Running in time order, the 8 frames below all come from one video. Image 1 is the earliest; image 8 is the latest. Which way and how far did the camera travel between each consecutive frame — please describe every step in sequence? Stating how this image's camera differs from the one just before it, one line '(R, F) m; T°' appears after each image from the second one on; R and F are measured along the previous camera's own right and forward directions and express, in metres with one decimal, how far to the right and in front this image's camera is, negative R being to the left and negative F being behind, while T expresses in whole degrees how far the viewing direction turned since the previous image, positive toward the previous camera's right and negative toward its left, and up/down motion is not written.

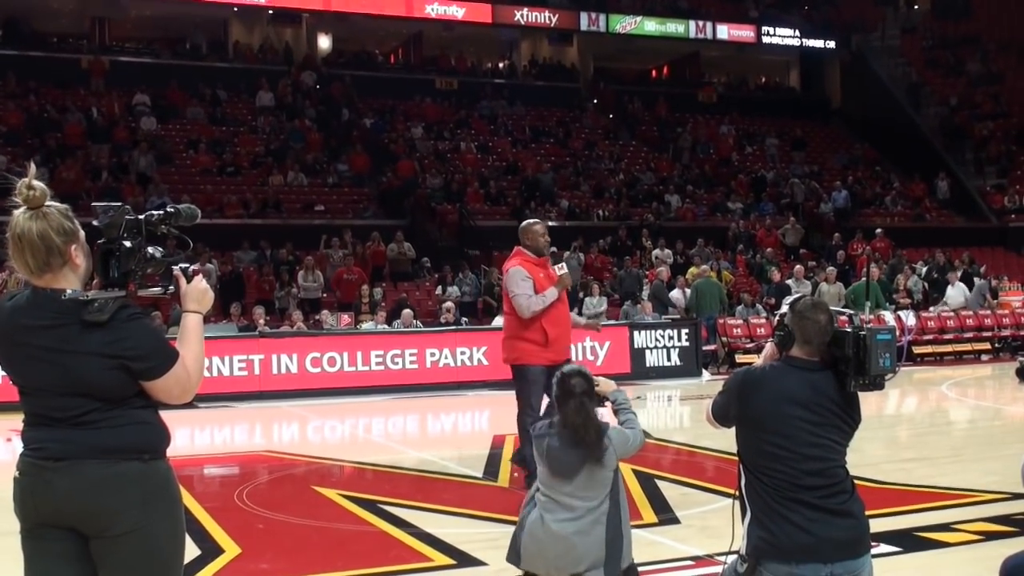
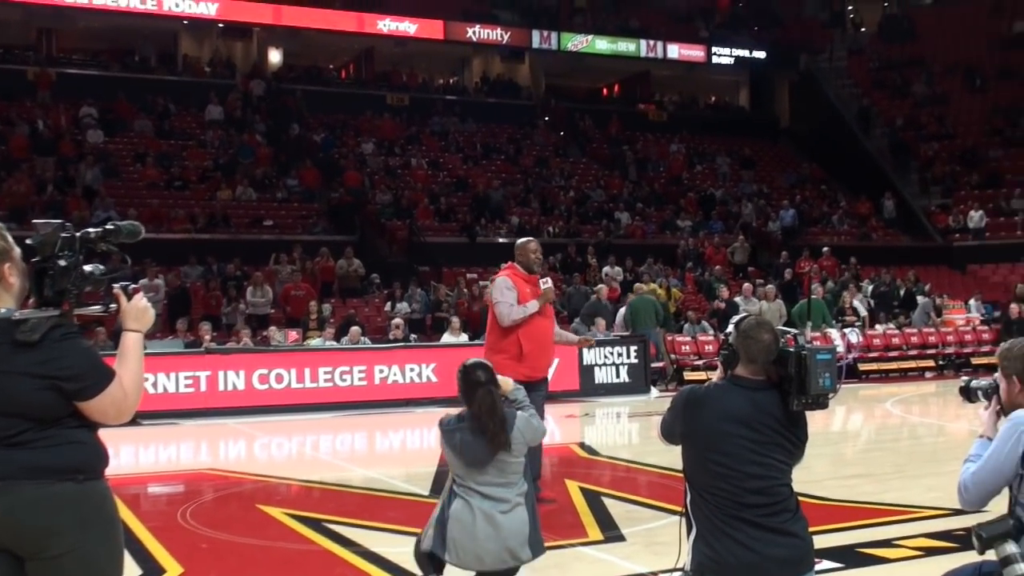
(+0.1, 0.0) m; +2°
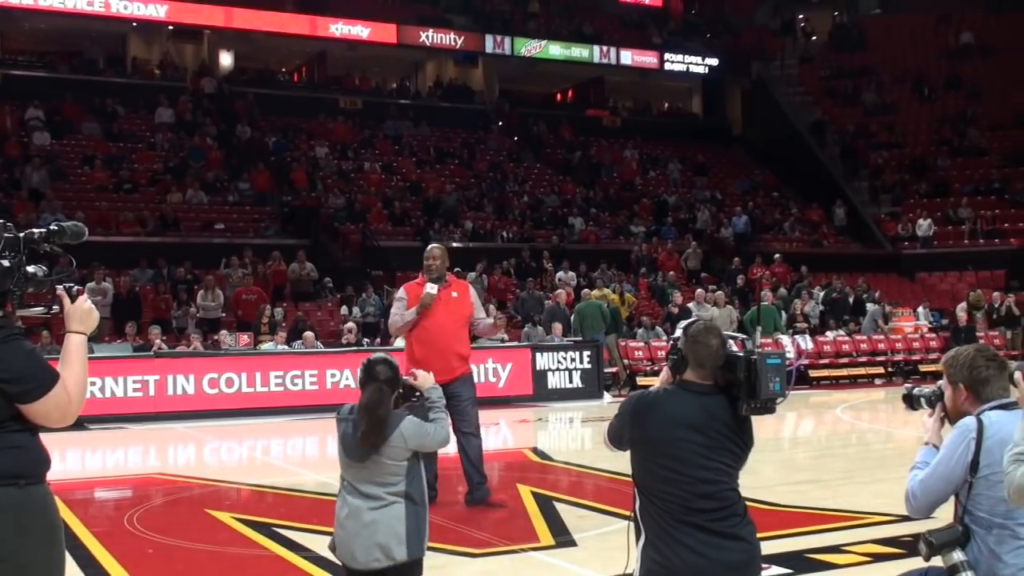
(+0.1, 0.0) m; +2°
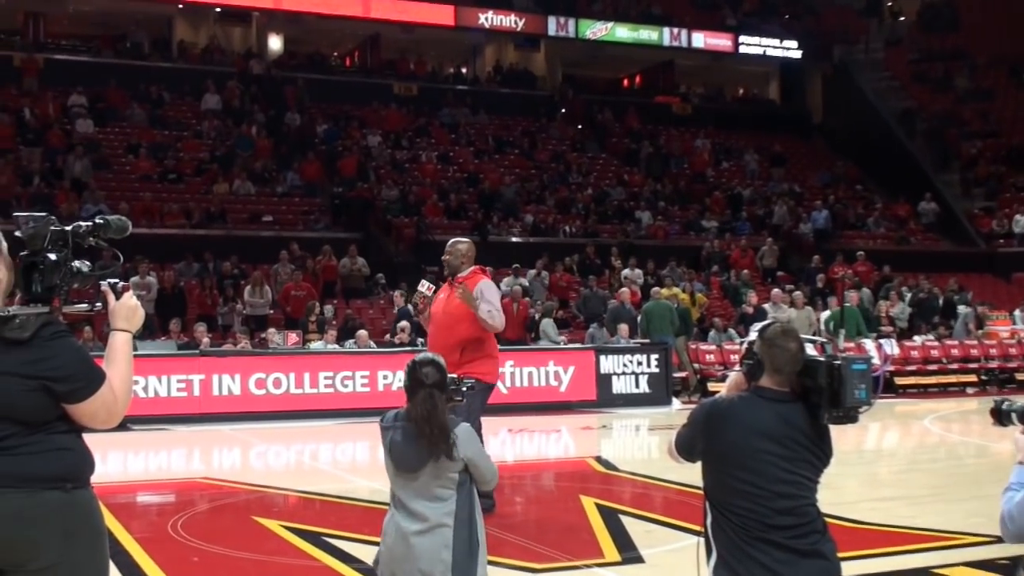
(-0.1, +0.6) m; -3°
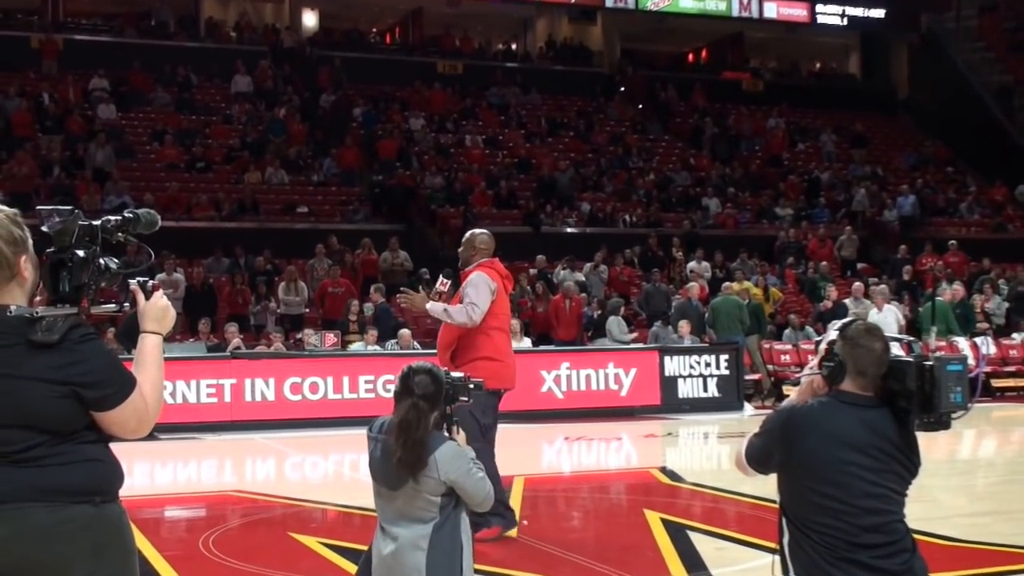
(-0.1, +0.7) m; -2°
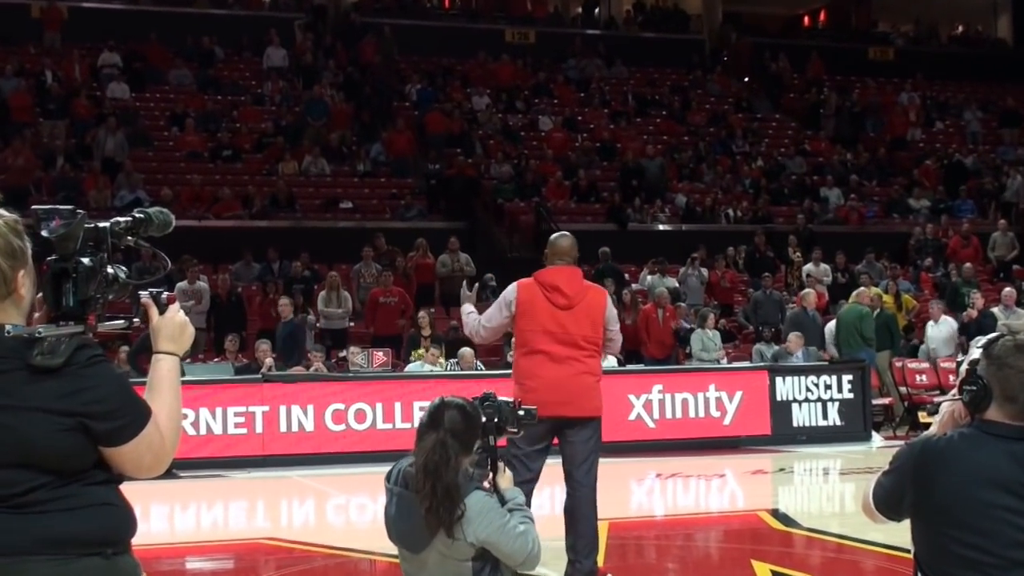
(-0.2, +1.3) m; -2°
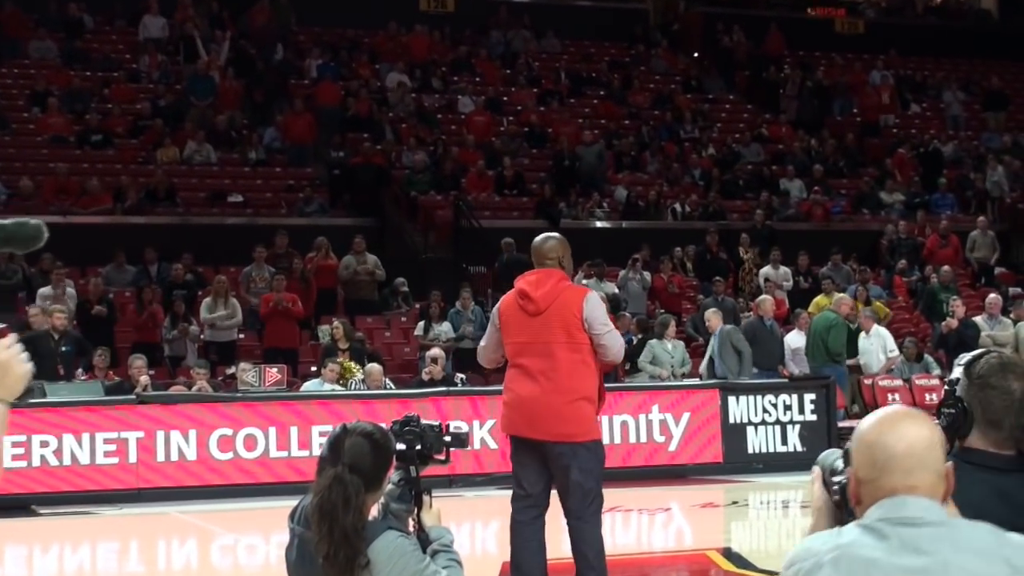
(+0.3, +0.9) m; +1°
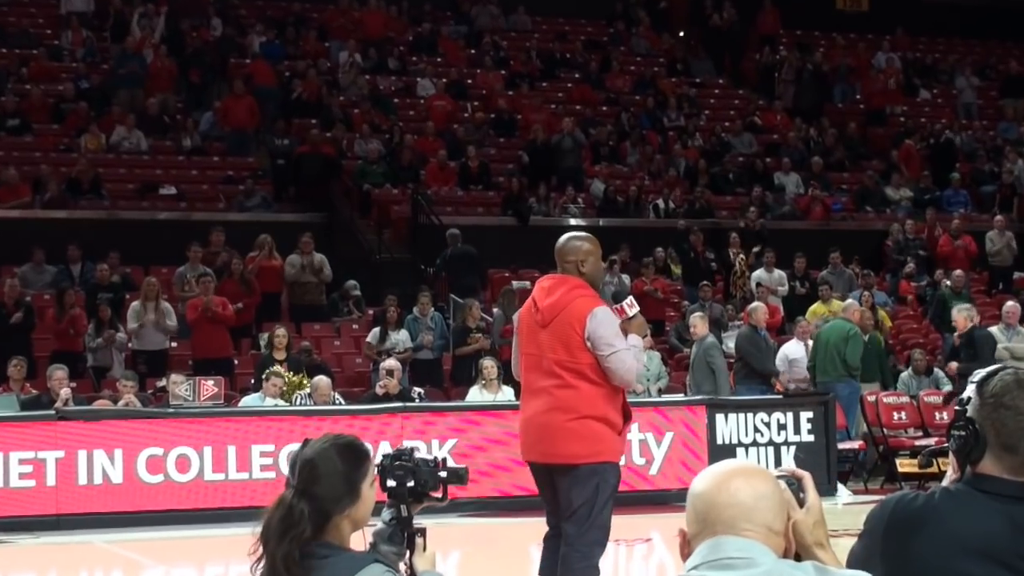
(+0.2, +0.6) m; 0°
